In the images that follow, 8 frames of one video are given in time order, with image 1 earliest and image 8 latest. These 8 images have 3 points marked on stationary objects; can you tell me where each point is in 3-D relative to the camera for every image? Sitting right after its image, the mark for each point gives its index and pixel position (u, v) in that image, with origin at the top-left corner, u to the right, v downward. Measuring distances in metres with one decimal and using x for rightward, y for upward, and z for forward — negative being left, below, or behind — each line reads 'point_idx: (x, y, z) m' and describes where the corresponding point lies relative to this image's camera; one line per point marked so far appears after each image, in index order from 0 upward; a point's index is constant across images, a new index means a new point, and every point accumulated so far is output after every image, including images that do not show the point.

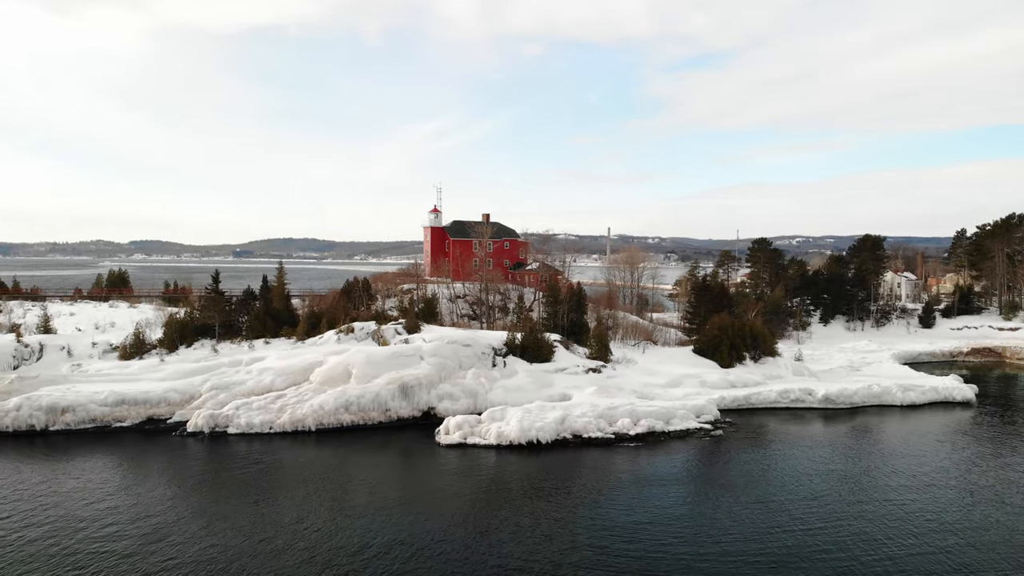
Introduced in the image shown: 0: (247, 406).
0: (-9.5, -4.3, +19.9) m
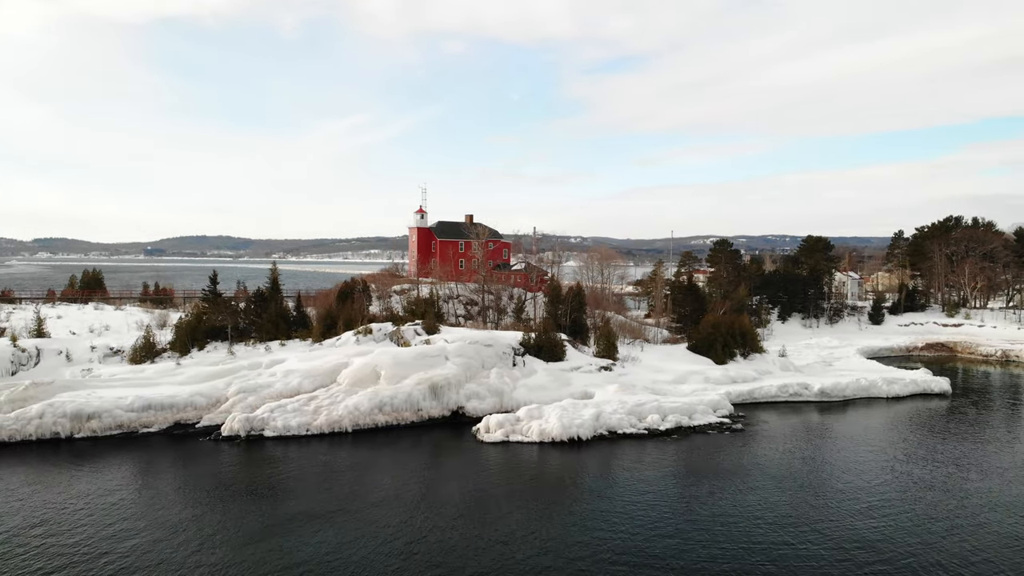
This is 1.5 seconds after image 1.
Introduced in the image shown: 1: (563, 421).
0: (-8.2, -4.4, +19.8) m
1: (+2.0, -4.7, +19.0) m
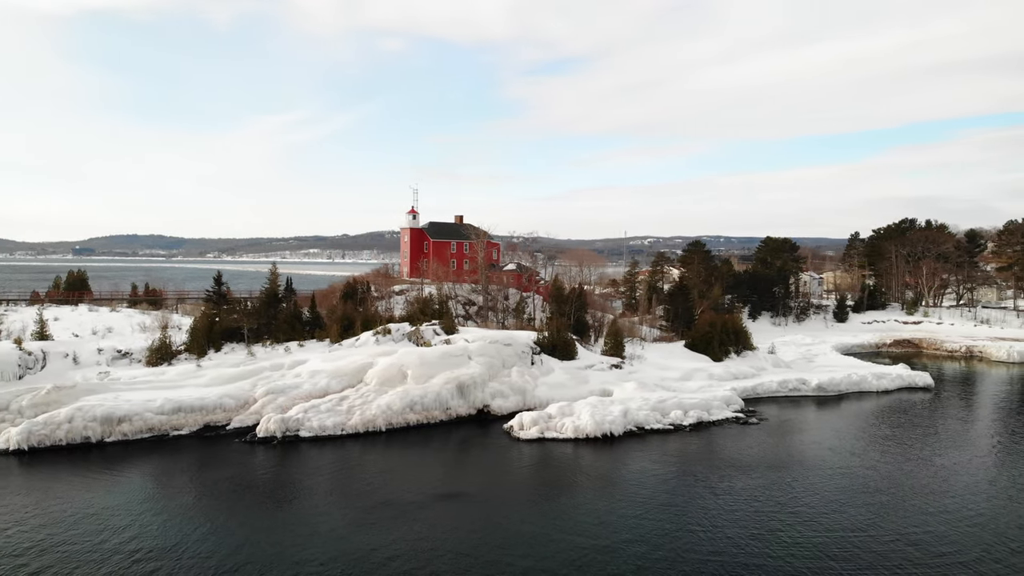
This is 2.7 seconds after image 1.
0: (-7.1, -4.4, +19.8) m
1: (+3.2, -4.7, +19.6) m
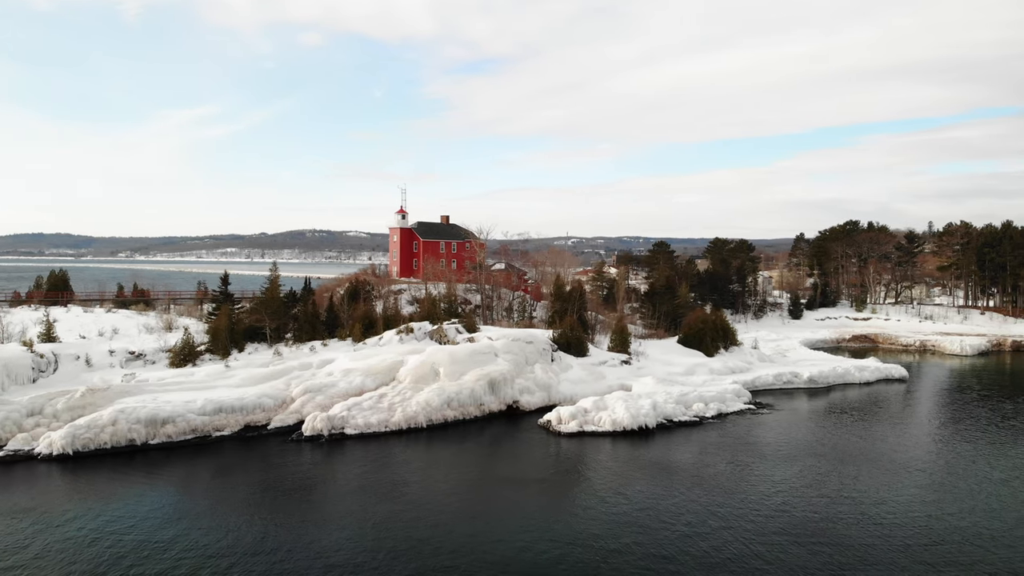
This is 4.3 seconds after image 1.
0: (-5.7, -4.4, +20.2) m
1: (+4.6, -4.7, +20.7) m
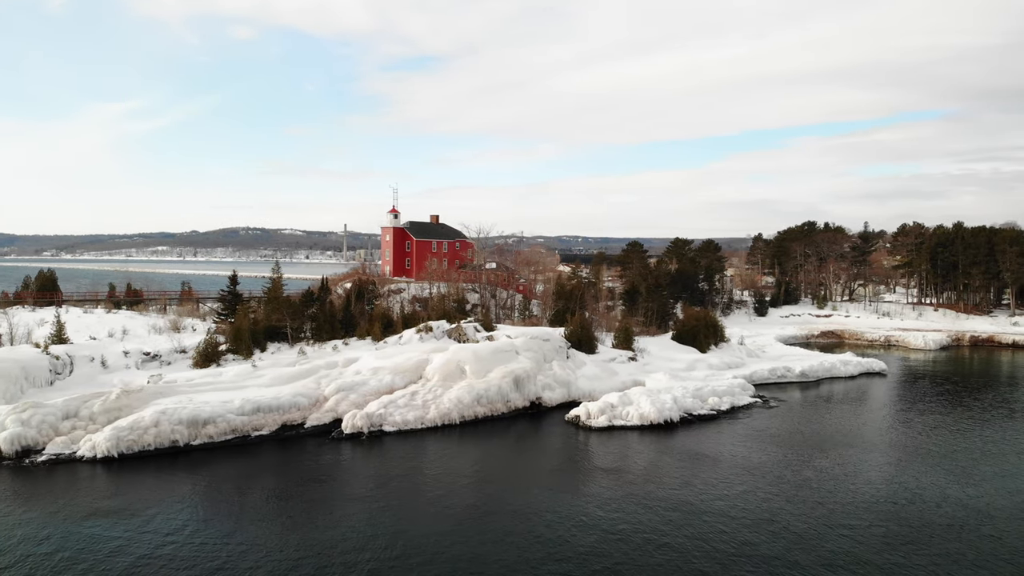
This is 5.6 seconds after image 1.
0: (-4.5, -4.4, +20.6) m
1: (+5.7, -4.7, +21.7) m
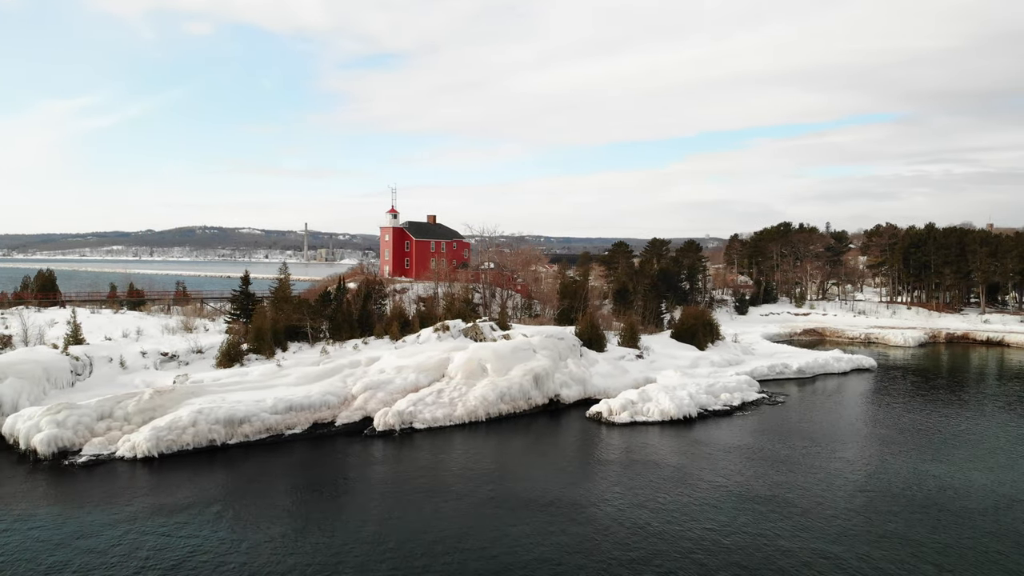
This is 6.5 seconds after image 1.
0: (-3.5, -4.4, +21.1) m
1: (+6.6, -4.7, +22.5) m
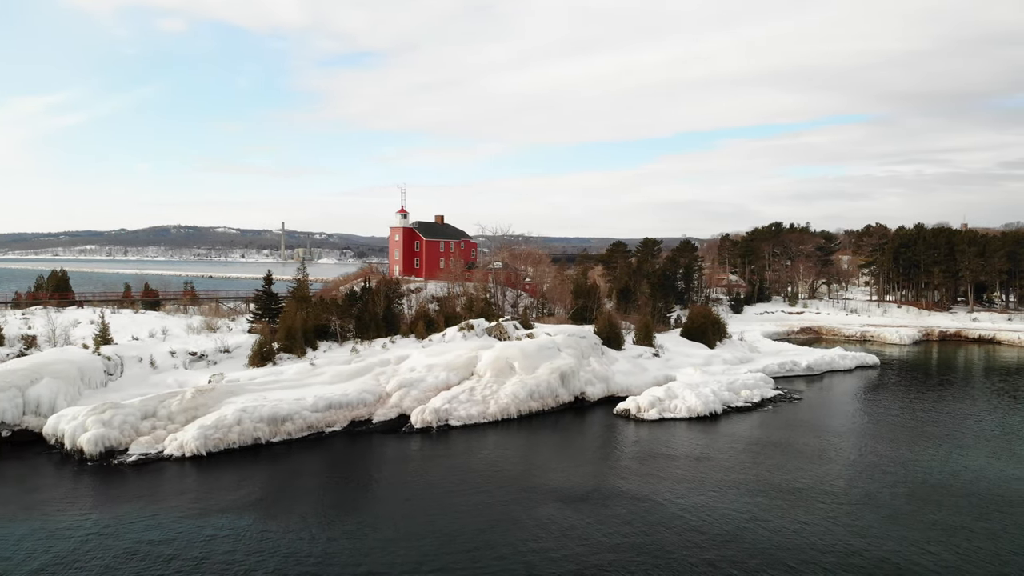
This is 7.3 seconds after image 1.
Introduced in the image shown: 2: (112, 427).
0: (-2.3, -4.4, +21.5) m
1: (+7.9, -4.7, +23.1) m
2: (-13.0, -4.5, +17.7) m
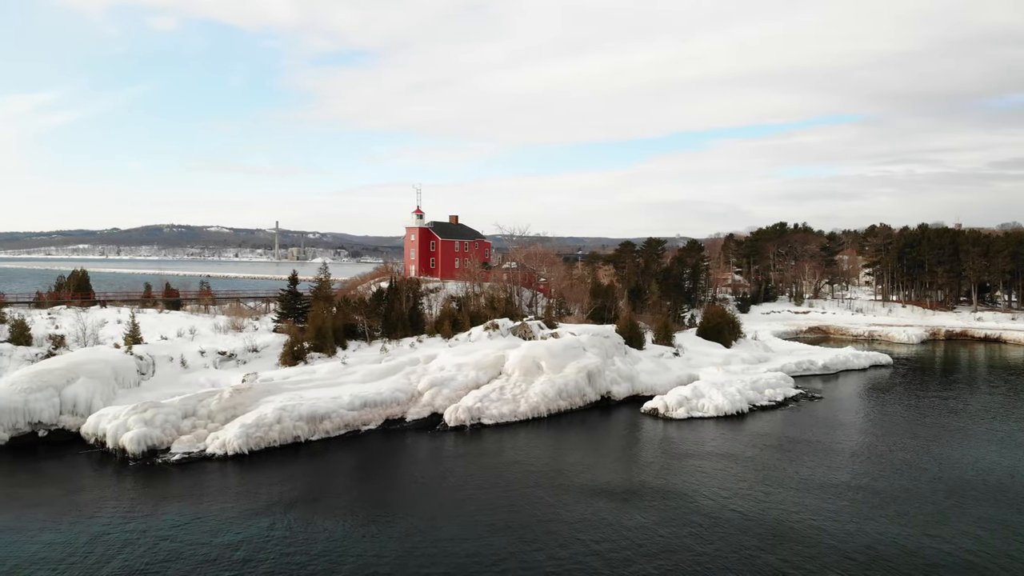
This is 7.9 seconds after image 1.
0: (-1.0, -4.4, +21.7) m
1: (+9.1, -4.7, +23.3) m
2: (-11.8, -4.5, +18.0) m
